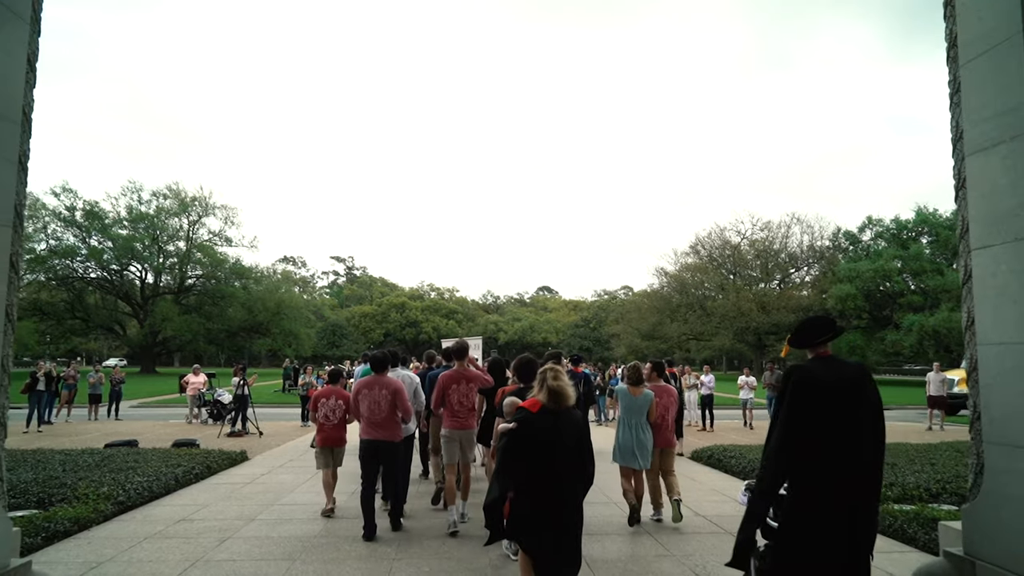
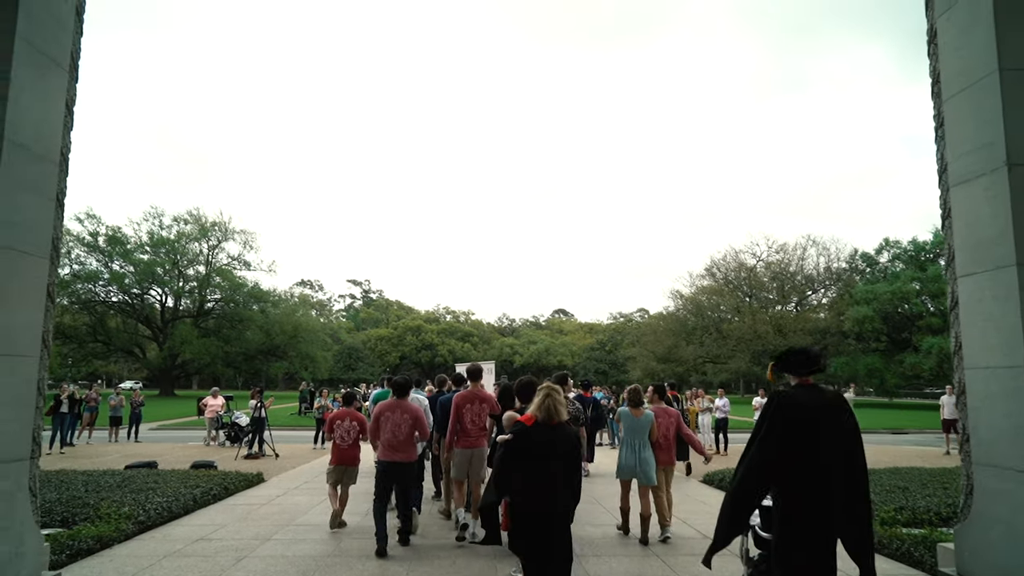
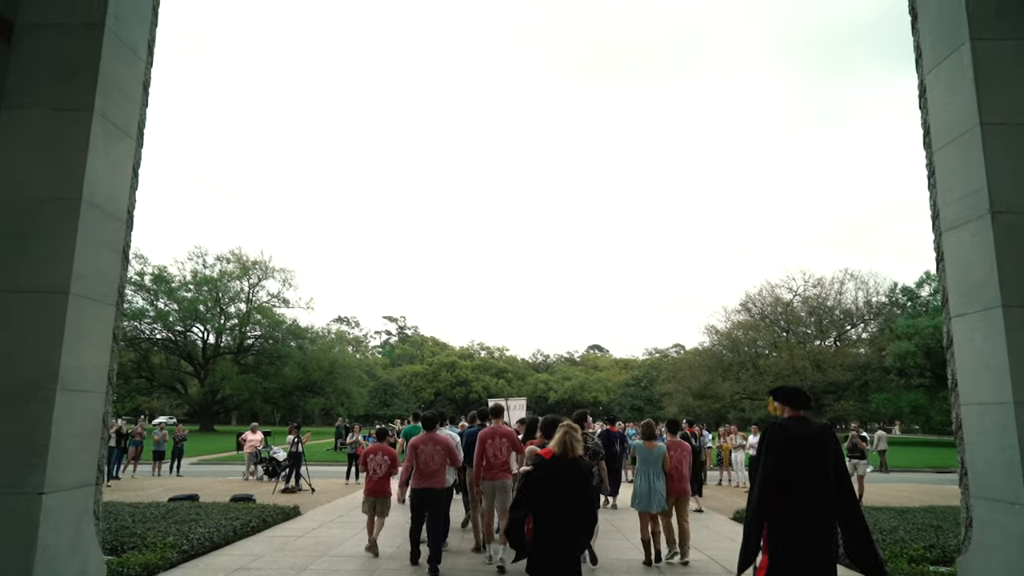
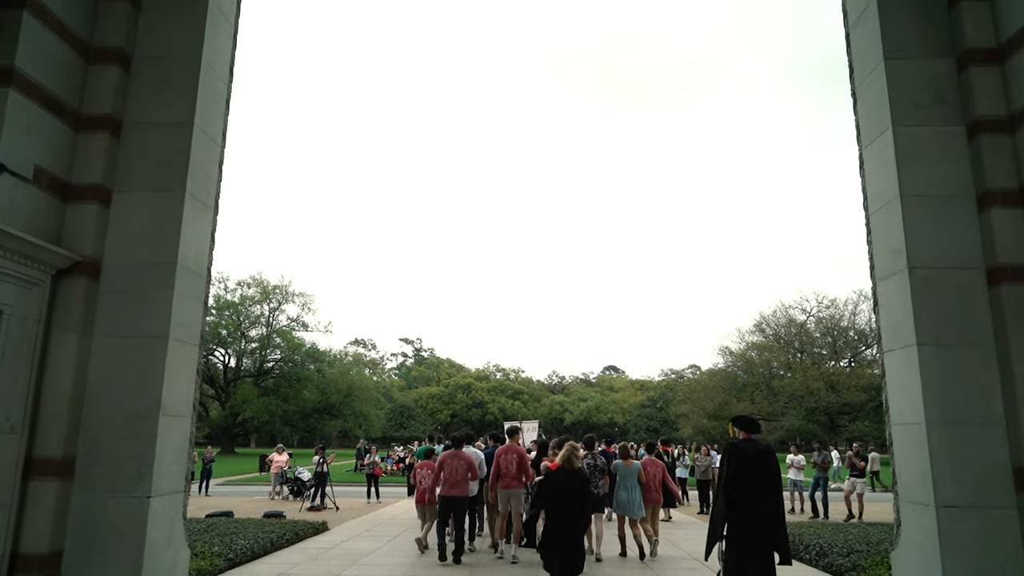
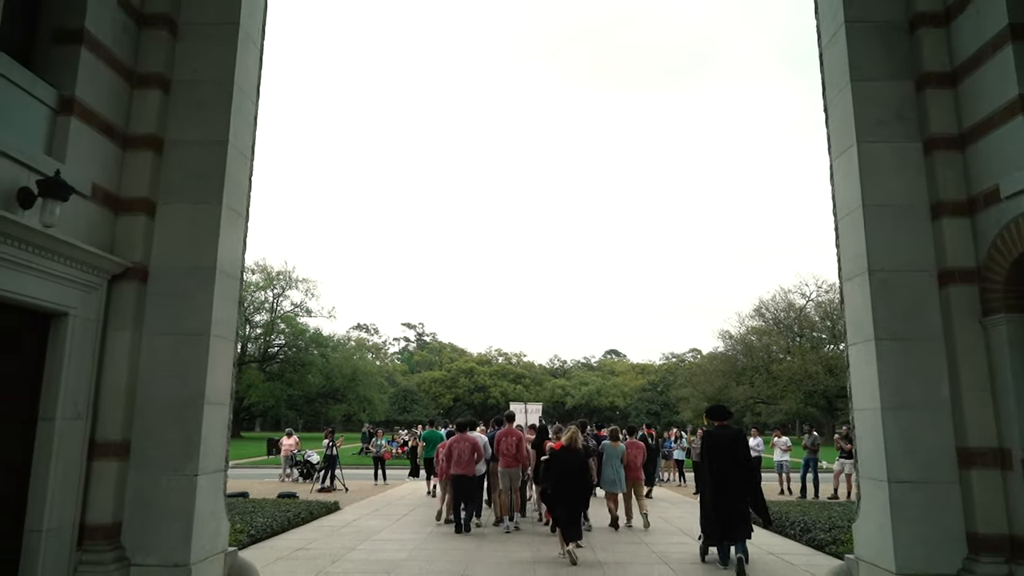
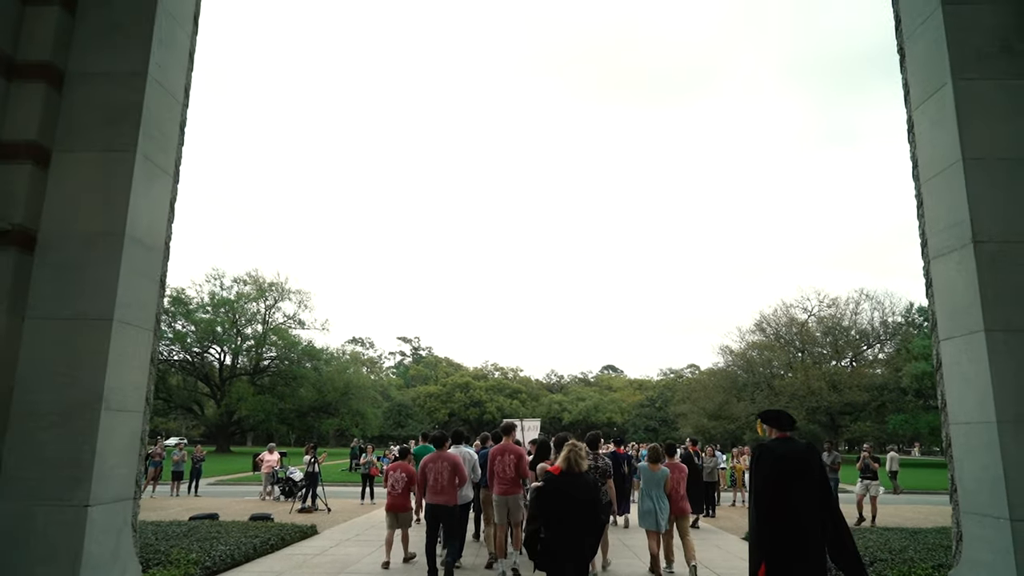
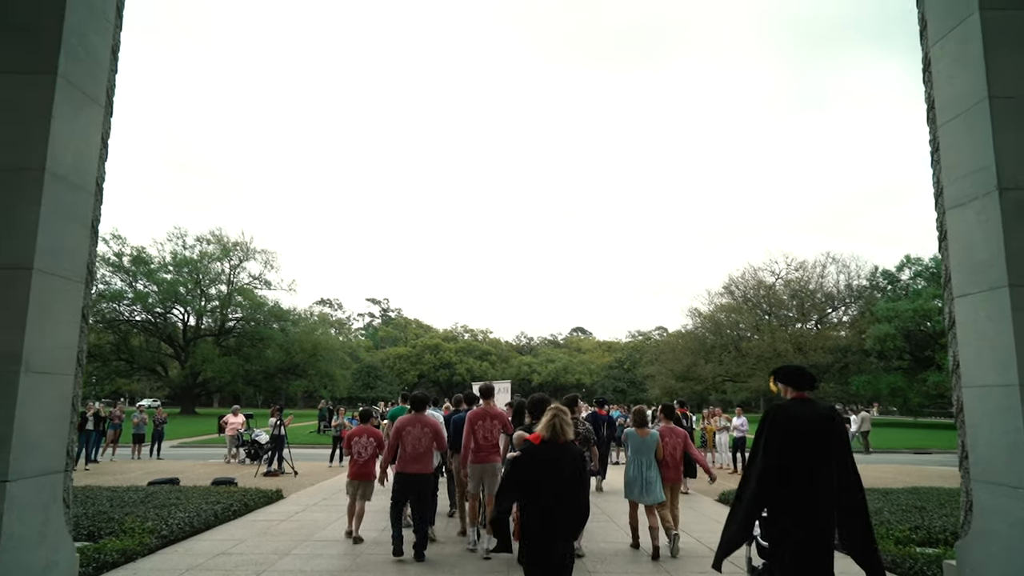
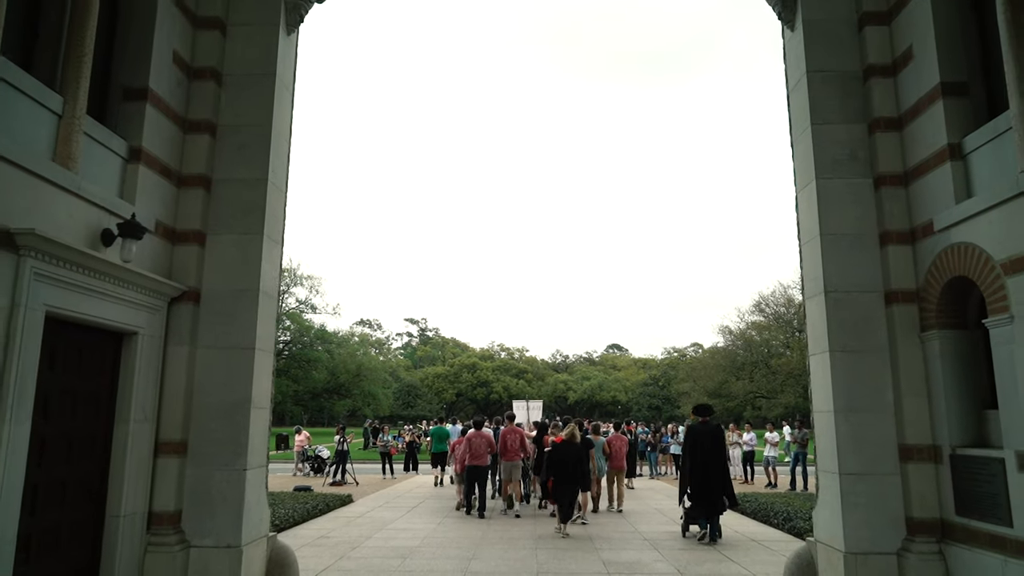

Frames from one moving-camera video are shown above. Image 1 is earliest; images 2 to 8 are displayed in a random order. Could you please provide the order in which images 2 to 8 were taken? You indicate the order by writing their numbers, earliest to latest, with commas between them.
2, 7, 3, 6, 4, 5, 8
